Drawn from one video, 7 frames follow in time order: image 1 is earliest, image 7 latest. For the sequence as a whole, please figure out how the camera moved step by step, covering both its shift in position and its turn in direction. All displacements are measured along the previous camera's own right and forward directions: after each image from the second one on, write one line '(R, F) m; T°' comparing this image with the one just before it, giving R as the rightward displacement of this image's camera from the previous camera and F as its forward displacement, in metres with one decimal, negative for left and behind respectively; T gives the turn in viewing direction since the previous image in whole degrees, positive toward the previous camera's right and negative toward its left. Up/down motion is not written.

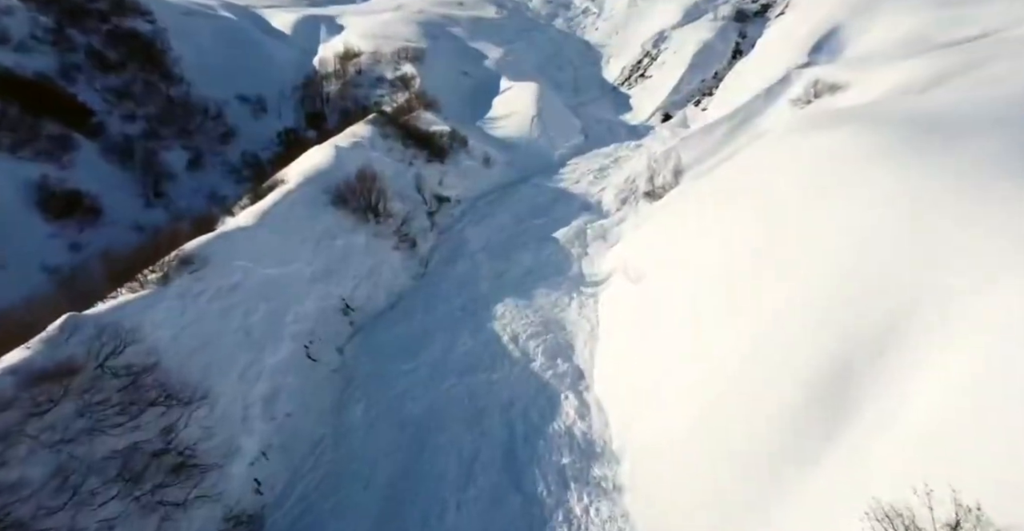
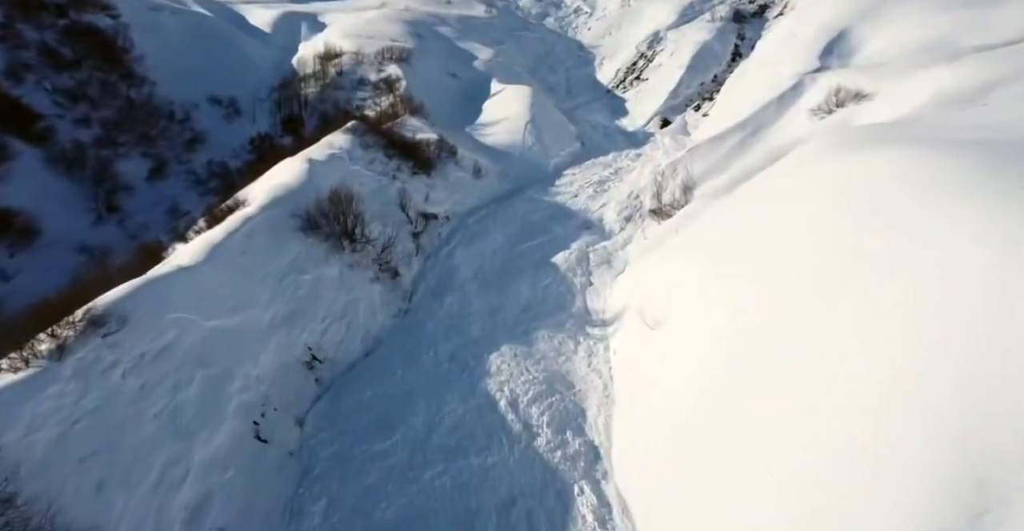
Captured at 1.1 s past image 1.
(-0.2, +1.8) m; +1°
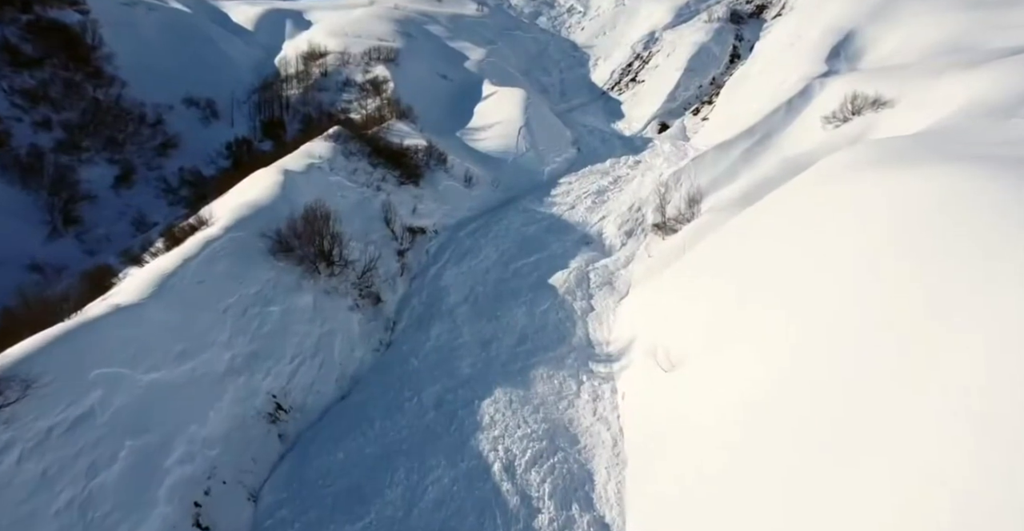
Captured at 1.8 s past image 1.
(-0.1, +1.2) m; +1°
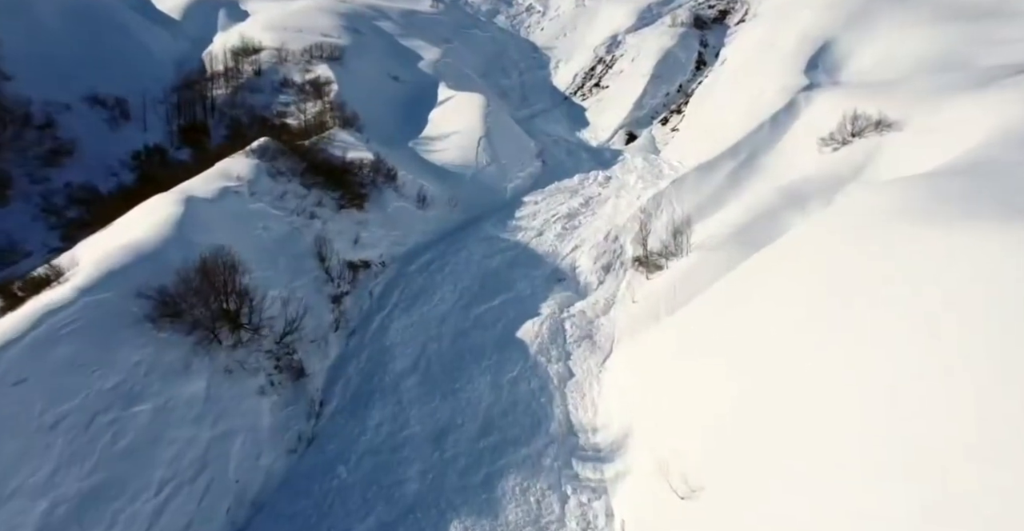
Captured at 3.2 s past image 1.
(0.0, +2.4) m; +4°
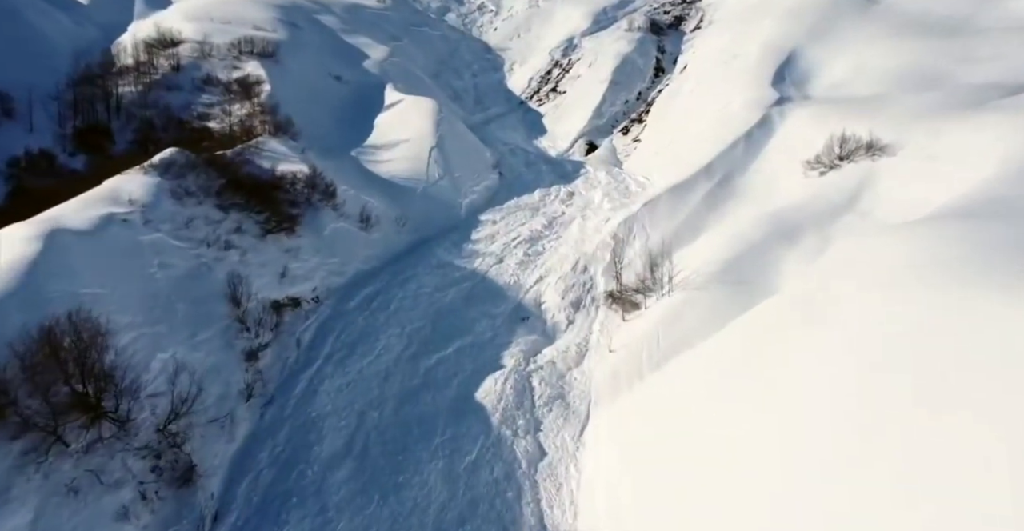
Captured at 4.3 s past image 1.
(-0.1, +1.9) m; +5°
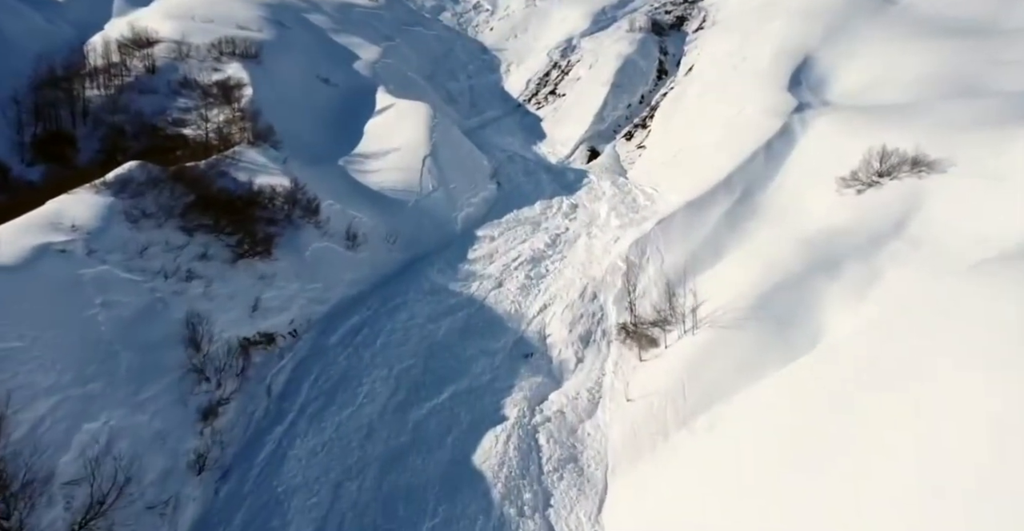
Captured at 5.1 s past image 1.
(-0.1, +1.4) m; 0°
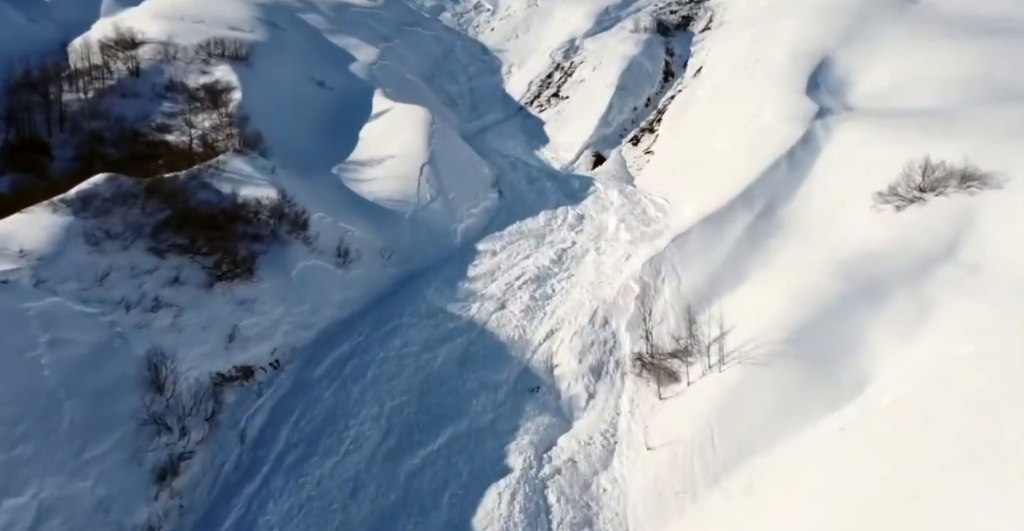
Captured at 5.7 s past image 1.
(-0.1, +1.1) m; 0°
